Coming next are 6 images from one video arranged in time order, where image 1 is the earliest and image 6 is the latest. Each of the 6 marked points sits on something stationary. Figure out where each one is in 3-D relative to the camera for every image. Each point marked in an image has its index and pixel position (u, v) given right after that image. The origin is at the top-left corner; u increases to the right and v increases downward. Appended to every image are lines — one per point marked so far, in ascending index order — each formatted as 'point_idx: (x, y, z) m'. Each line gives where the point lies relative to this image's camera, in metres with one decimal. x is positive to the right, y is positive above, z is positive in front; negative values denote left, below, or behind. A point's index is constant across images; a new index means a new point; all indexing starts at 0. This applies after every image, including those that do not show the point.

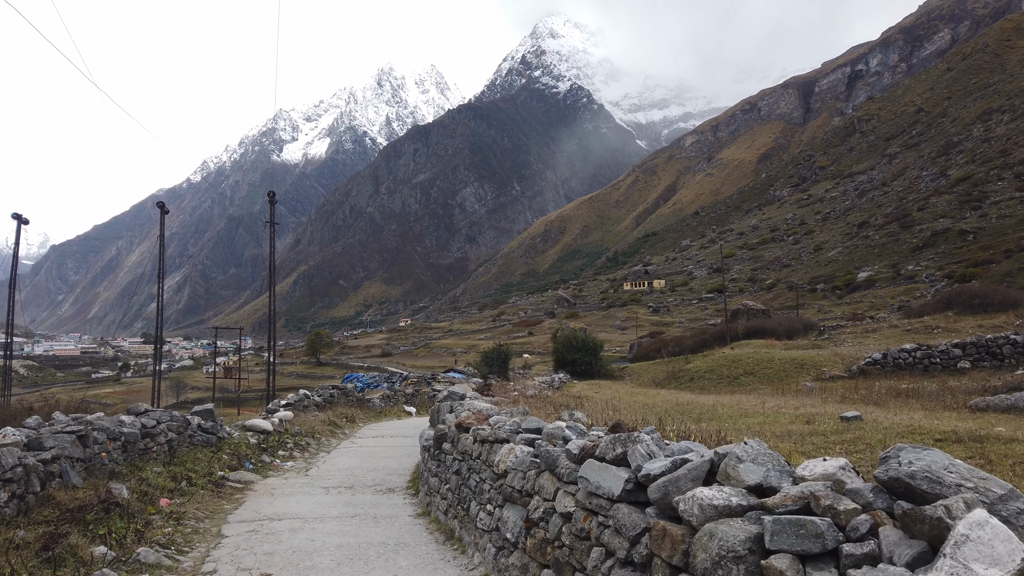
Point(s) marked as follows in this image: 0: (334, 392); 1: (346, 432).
0: (-5.1, -3.0, +15.5) m
1: (-3.8, -3.4, +12.4) m
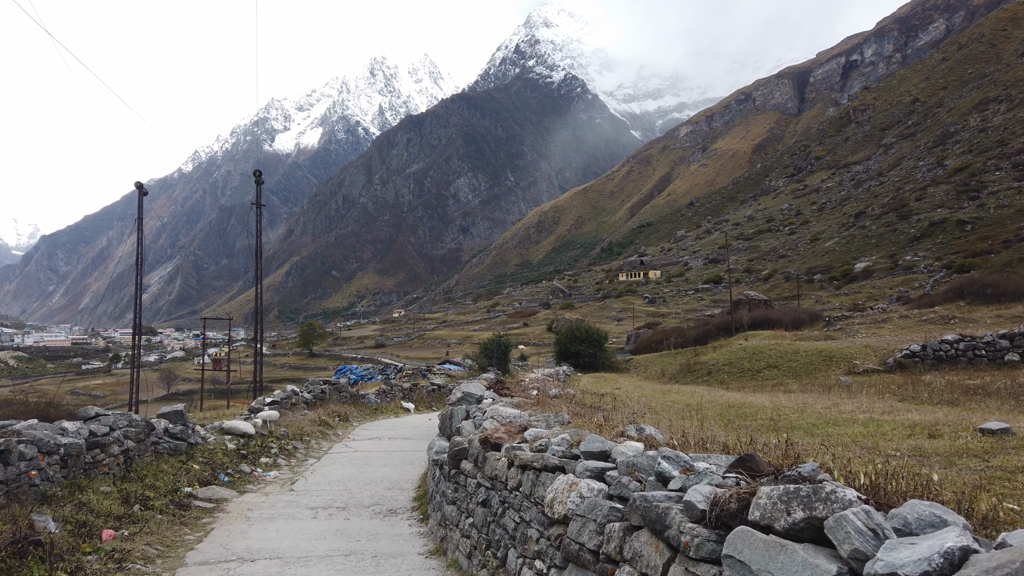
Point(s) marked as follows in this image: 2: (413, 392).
0: (-4.9, -2.6, +14.3) m
1: (-3.5, -3.1, +11.3) m
2: (-3.3, -3.5, +18.1) m
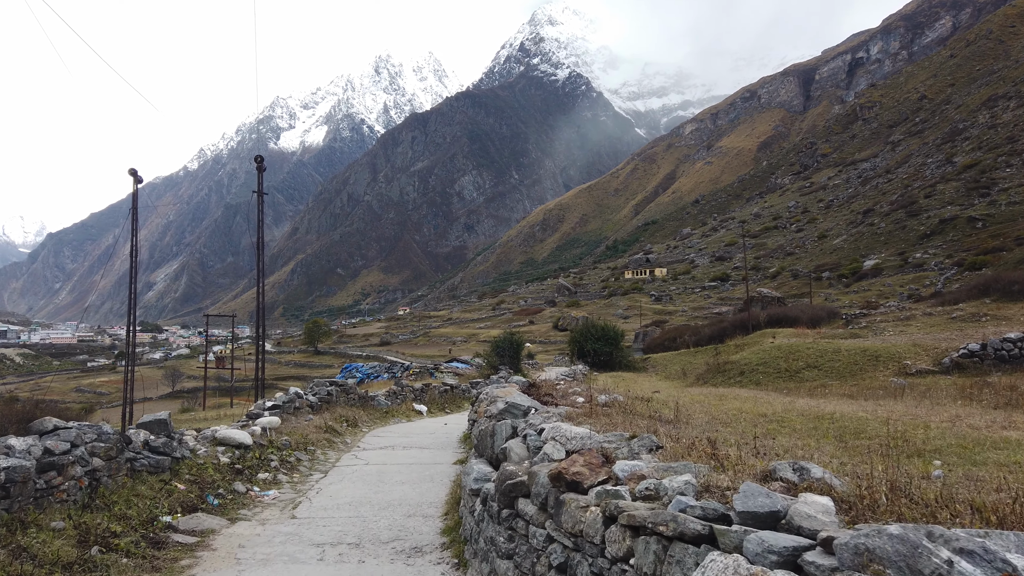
0: (-4.4, -2.5, +13.2) m
1: (-3.1, -3.0, +10.2) m
2: (-2.7, -3.3, +17.0) m
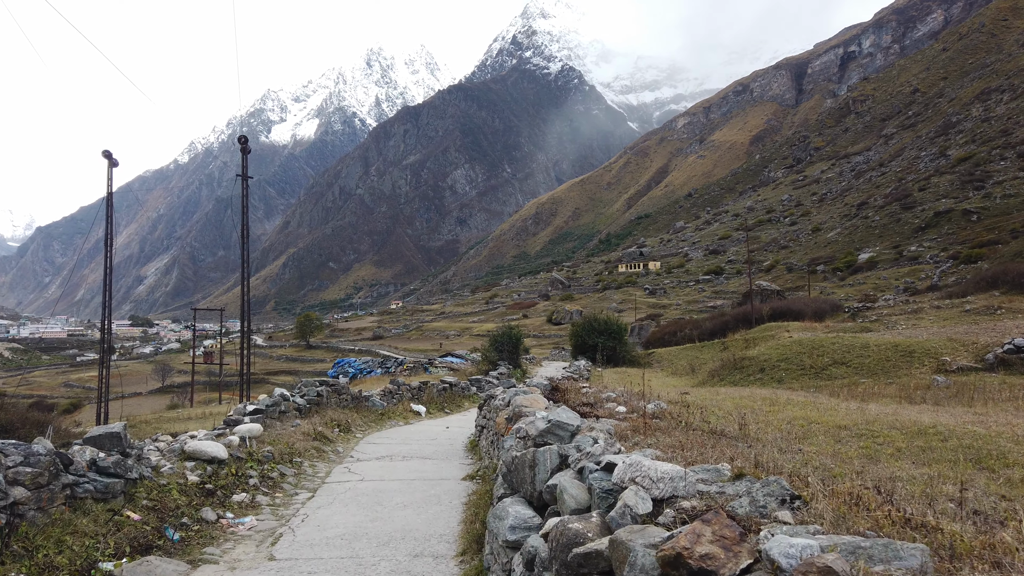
0: (-4.2, -2.3, +12.1) m
1: (-2.9, -2.8, +9.1) m
2: (-2.6, -3.1, +16.0) m
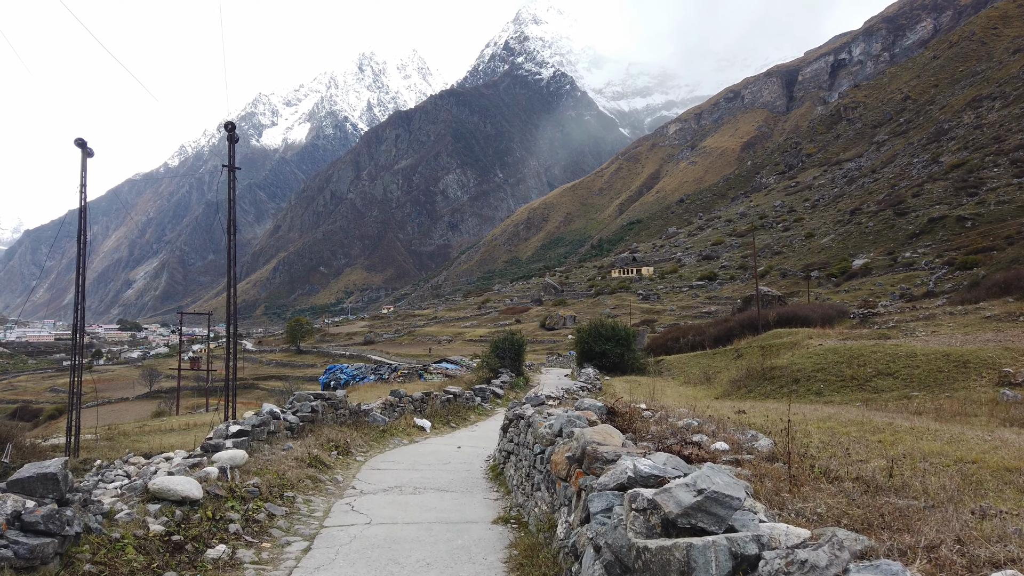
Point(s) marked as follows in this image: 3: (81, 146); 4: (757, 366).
0: (-3.9, -2.3, +10.8) m
1: (-2.5, -2.8, +7.8) m
2: (-2.3, -3.1, +14.7) m
3: (-12.6, +4.1, +16.0) m
4: (+7.7, -2.5, +17.5) m
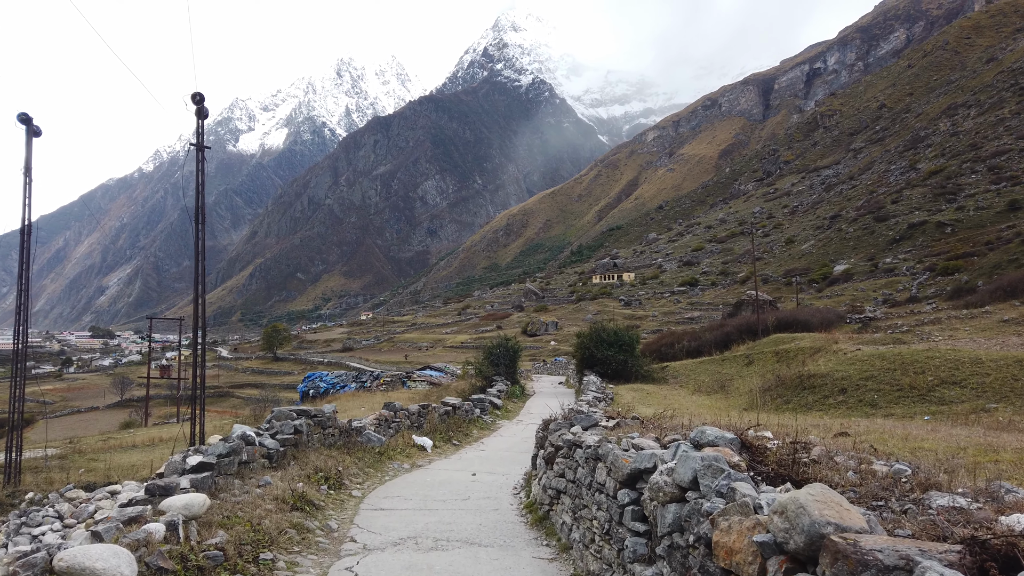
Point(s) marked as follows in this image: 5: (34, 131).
0: (-3.5, -2.2, +8.9) m
1: (-2.0, -2.7, +6.0) m
2: (-2.1, -3.1, +12.9) m
3: (-12.4, +4.2, +13.9) m
4: (+7.9, -2.5, +16.1) m
5: (-12.3, +4.0, +13.9) m
